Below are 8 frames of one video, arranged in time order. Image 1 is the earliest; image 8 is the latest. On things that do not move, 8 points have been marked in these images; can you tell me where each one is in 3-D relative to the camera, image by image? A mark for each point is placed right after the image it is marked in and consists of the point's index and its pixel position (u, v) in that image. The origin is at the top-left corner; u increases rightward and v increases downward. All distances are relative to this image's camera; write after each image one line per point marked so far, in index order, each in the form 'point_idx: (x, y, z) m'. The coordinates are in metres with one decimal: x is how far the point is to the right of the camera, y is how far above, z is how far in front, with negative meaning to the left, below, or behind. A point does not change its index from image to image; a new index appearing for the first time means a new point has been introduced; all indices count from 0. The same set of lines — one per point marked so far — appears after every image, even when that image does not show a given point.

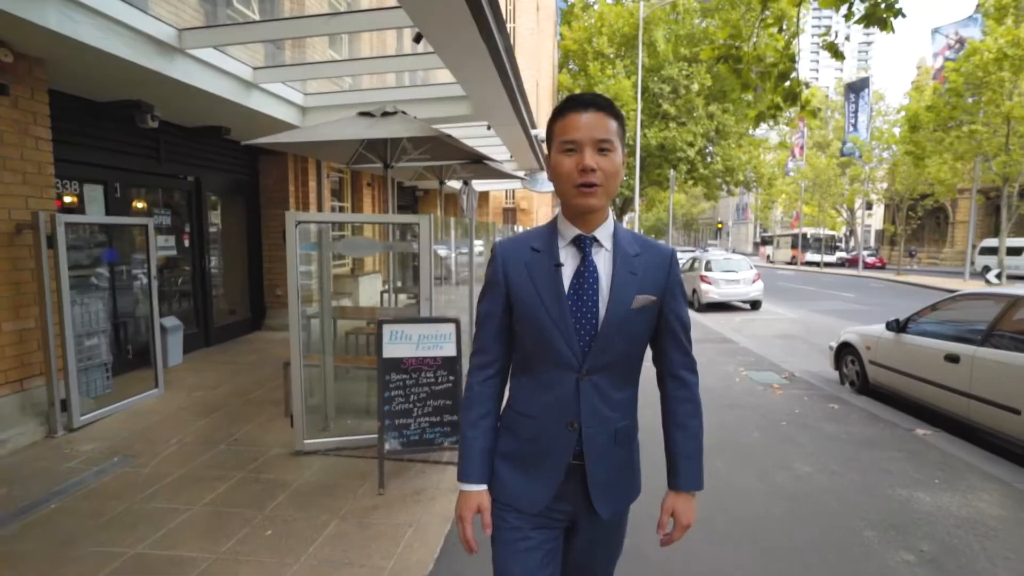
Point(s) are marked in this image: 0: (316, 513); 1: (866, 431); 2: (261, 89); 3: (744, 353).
0: (-1.2, -1.3, +3.6) m
1: (+3.2, -1.3, +5.4) m
2: (-3.1, +2.4, +7.3) m
3: (+3.7, -1.0, +9.6) m
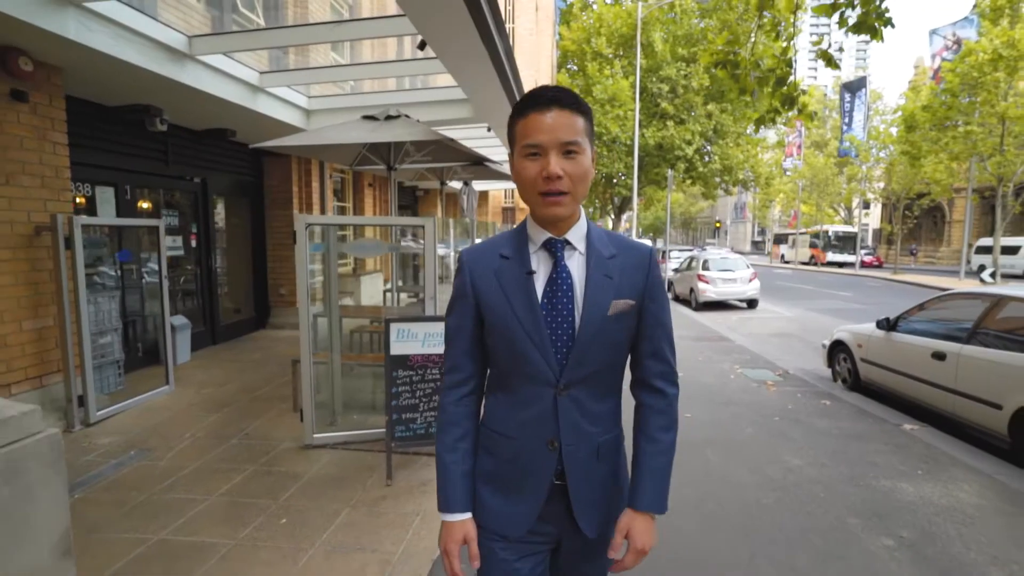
0: (-1.2, -1.3, +3.7) m
1: (+3.2, -1.3, +5.6) m
2: (-3.1, +2.4, +7.4) m
3: (+3.7, -1.0, +9.8) m
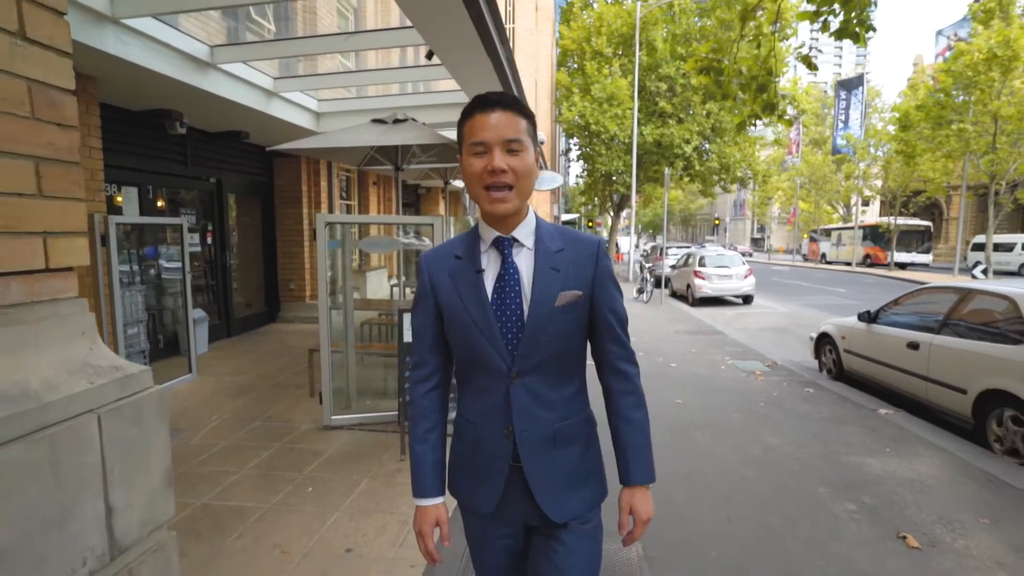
0: (-1.1, -1.3, +4.2) m
1: (+3.3, -1.2, +6.0) m
2: (-3.0, +2.5, +7.8) m
3: (+3.8, -0.9, +10.2) m
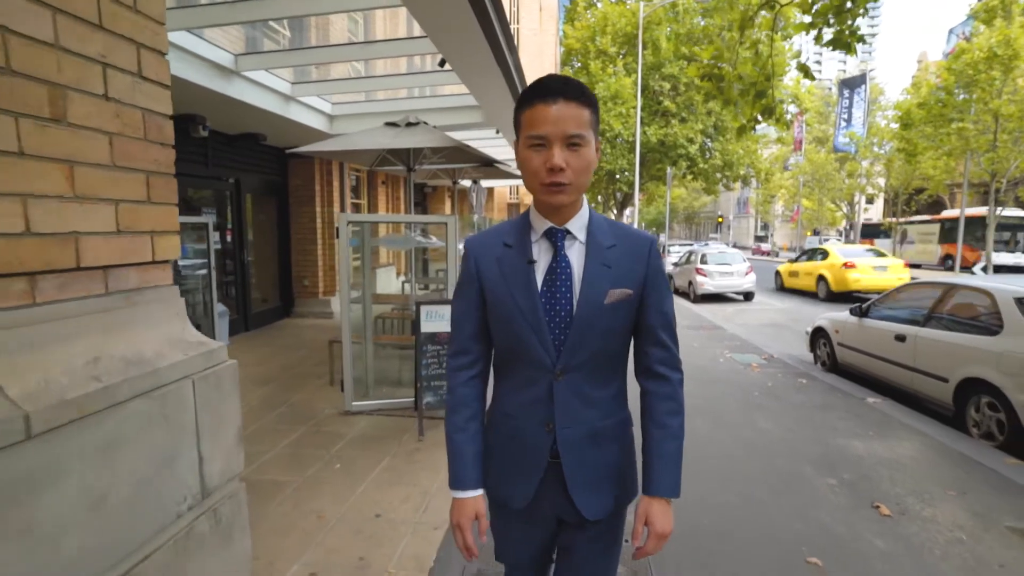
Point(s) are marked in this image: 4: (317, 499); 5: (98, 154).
0: (-1.1, -1.3, +4.5) m
1: (+3.3, -1.2, +6.4) m
2: (-2.9, +2.5, +8.2) m
3: (+3.9, -0.9, +10.6) m
4: (-1.2, -1.3, +3.7) m
5: (-1.2, +0.4, +1.7) m
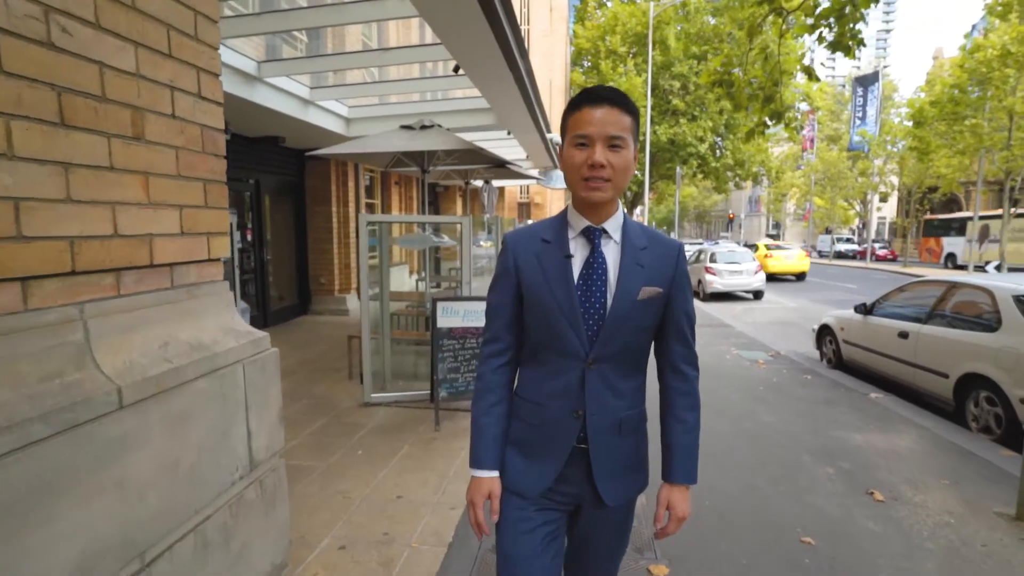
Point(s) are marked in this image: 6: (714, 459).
0: (-1.0, -1.2, +4.8) m
1: (+3.5, -1.2, +6.6) m
2: (-2.8, +2.6, +8.5) m
3: (+4.1, -0.9, +10.7) m
4: (-1.1, -1.3, +4.0) m
5: (-1.1, +0.4, +1.9) m
6: (+1.5, -1.3, +4.6) m
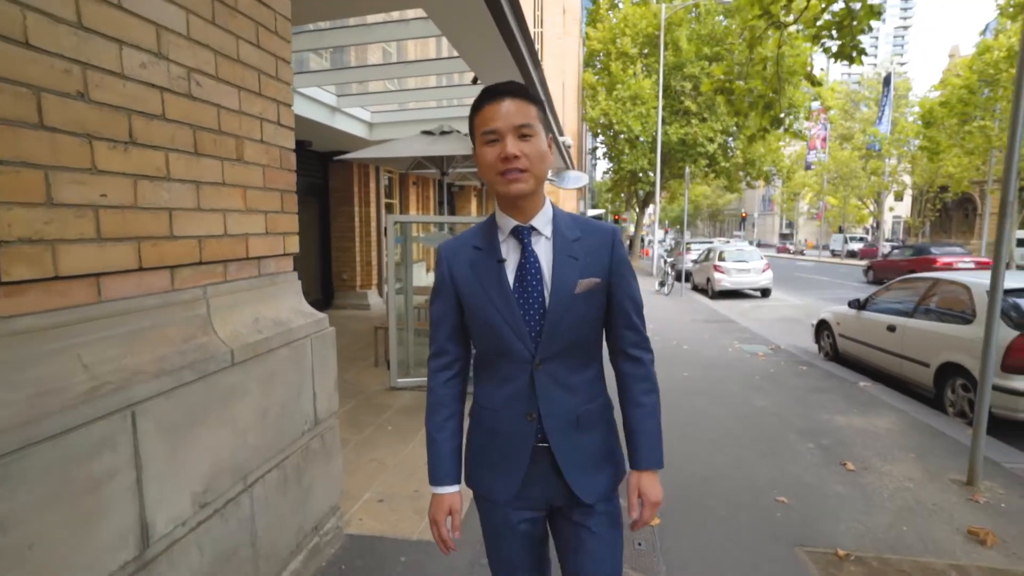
0: (-0.9, -1.2, +5.3) m
1: (+3.6, -1.1, +7.0) m
2: (-2.6, +2.7, +9.0) m
3: (+4.3, -0.8, +11.2) m
4: (-1.0, -1.2, +4.5) m
5: (-1.1, +0.5, +2.5) m
6: (+1.6, -1.3, +5.1) m
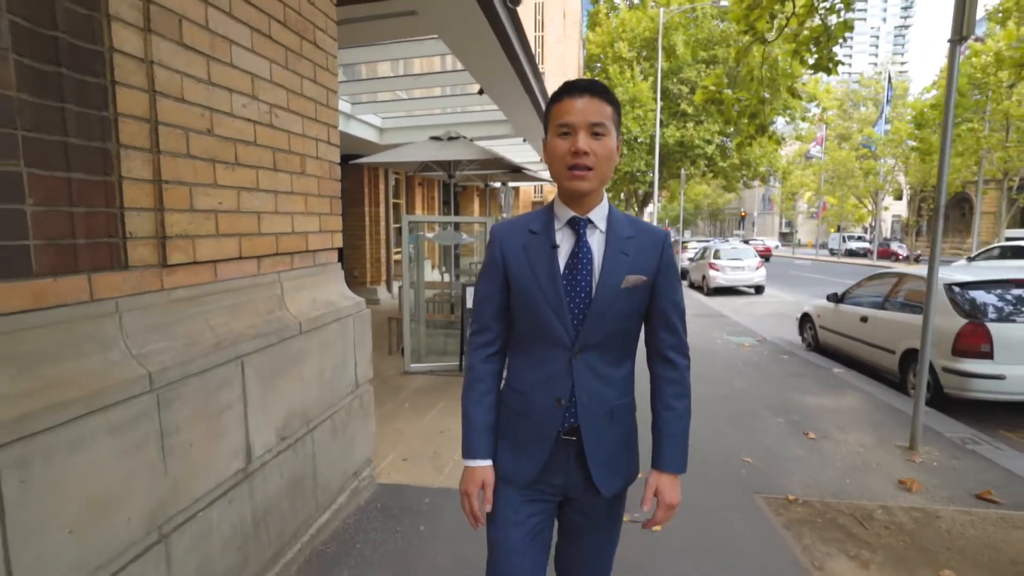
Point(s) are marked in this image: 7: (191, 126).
0: (-0.8, -1.1, +5.9) m
1: (+3.6, -1.0, +7.6) m
2: (-2.5, +2.7, +9.6) m
3: (+4.3, -0.7, +11.8) m
4: (-1.0, -1.2, +5.1) m
5: (-1.0, +0.5, +3.1) m
6: (+1.7, -1.2, +5.7) m
7: (-1.1, +0.6, +2.1) m
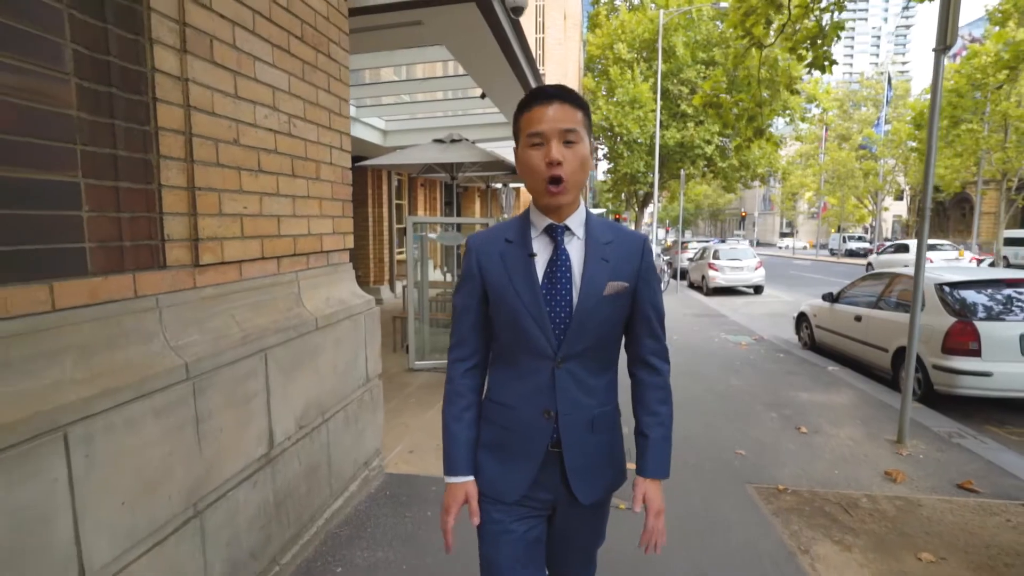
0: (-0.8, -1.1, +6.1) m
1: (+3.7, -1.0, +7.8) m
2: (-2.5, +2.7, +9.8) m
3: (+4.4, -0.7, +11.9) m
4: (-1.0, -1.2, +5.3) m
5: (-1.0, +0.5, +3.3) m
6: (+1.7, -1.2, +5.8) m
7: (-1.1, +0.6, +2.3) m
